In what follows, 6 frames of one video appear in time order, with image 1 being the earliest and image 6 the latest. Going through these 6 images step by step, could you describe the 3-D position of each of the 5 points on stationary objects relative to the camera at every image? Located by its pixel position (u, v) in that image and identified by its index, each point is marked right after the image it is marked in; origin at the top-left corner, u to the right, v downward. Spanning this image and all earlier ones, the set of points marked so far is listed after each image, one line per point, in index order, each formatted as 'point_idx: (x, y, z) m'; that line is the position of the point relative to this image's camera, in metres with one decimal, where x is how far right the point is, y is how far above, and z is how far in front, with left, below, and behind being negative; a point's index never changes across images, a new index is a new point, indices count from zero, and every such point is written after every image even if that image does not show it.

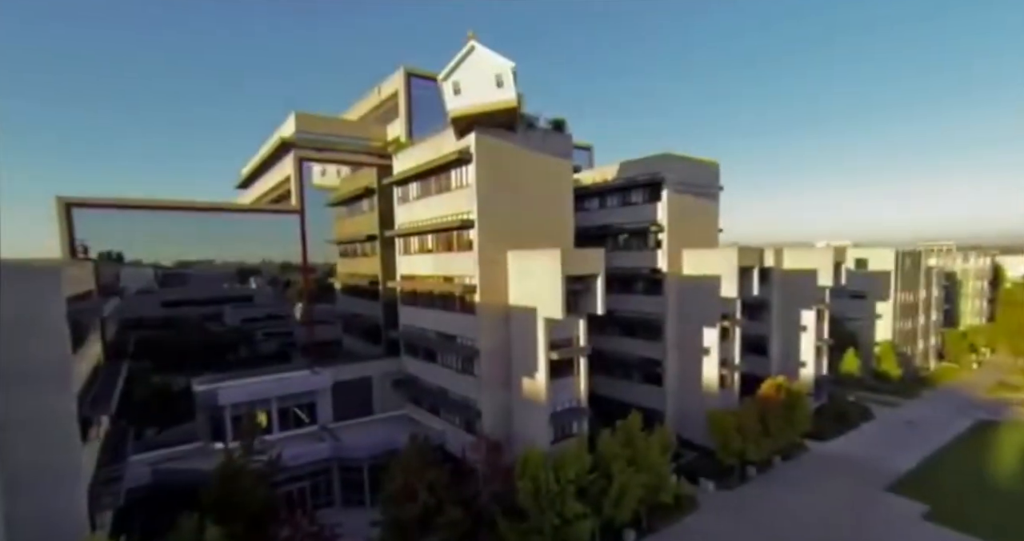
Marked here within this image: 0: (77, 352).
0: (-14.6, -2.7, +15.9) m
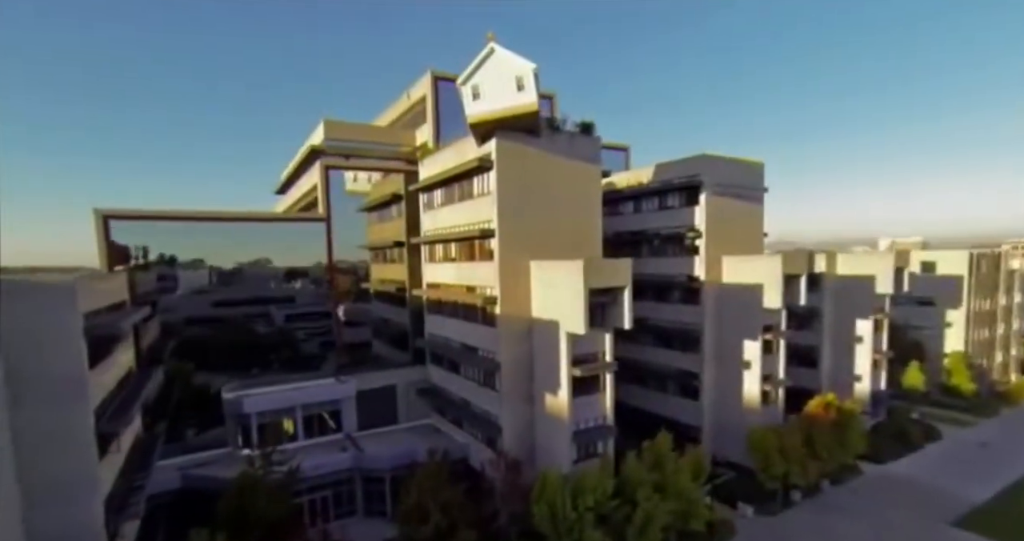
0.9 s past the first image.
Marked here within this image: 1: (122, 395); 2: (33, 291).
0: (-14.2, -3.2, +16.3) m
1: (-15.7, -4.9, +19.0) m
2: (-13.7, -0.6, +13.6) m
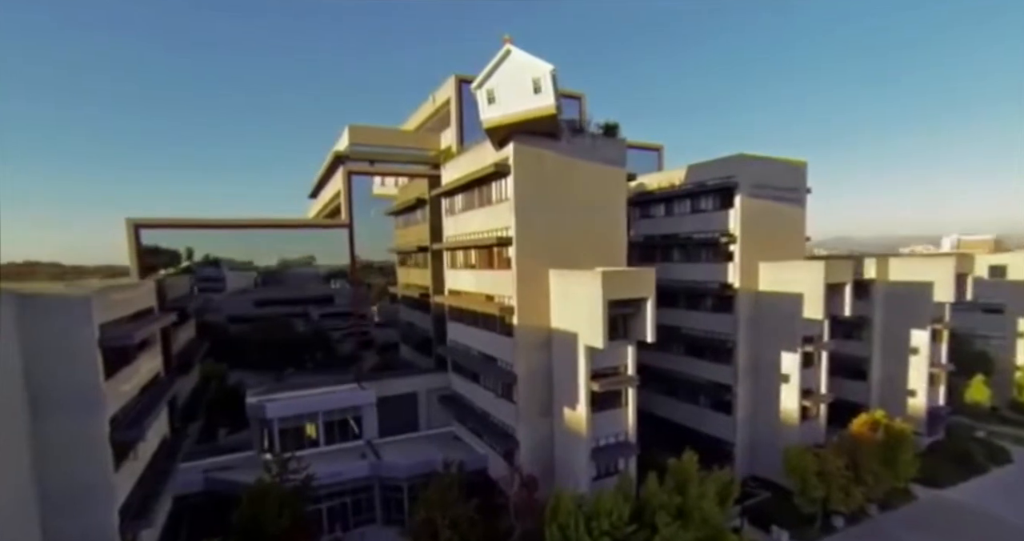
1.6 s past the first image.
0: (-13.8, -3.6, +16.7) m
1: (-15.2, -5.3, +19.5) m
2: (-13.6, -1.0, +14.0) m
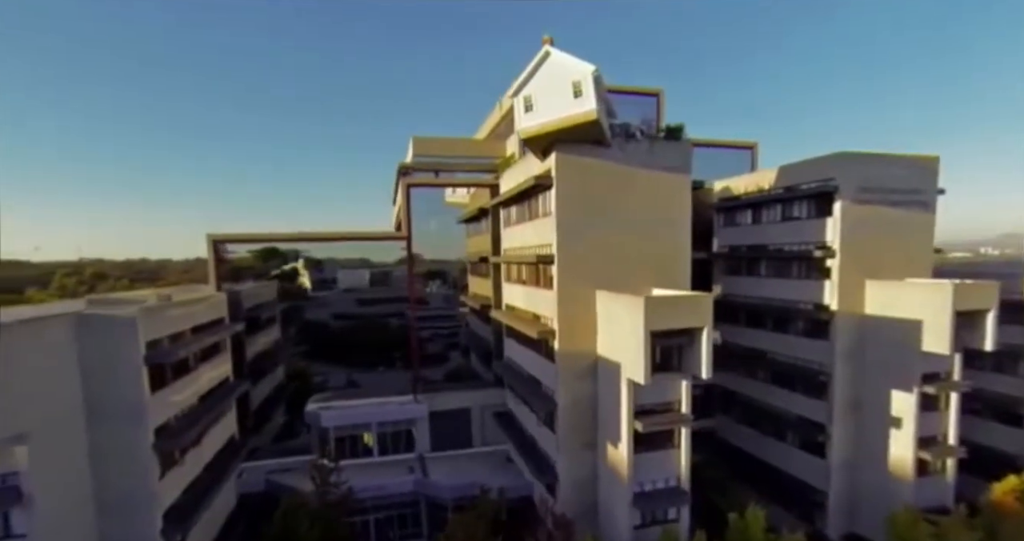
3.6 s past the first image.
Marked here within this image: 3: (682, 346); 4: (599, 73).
0: (-12.9, -4.3, +18.0) m
1: (-13.7, -6.0, +21.0) m
2: (-13.2, -1.7, +15.3) m
3: (+6.6, -3.0, +18.5) m
4: (+3.4, +7.8, +18.7) m
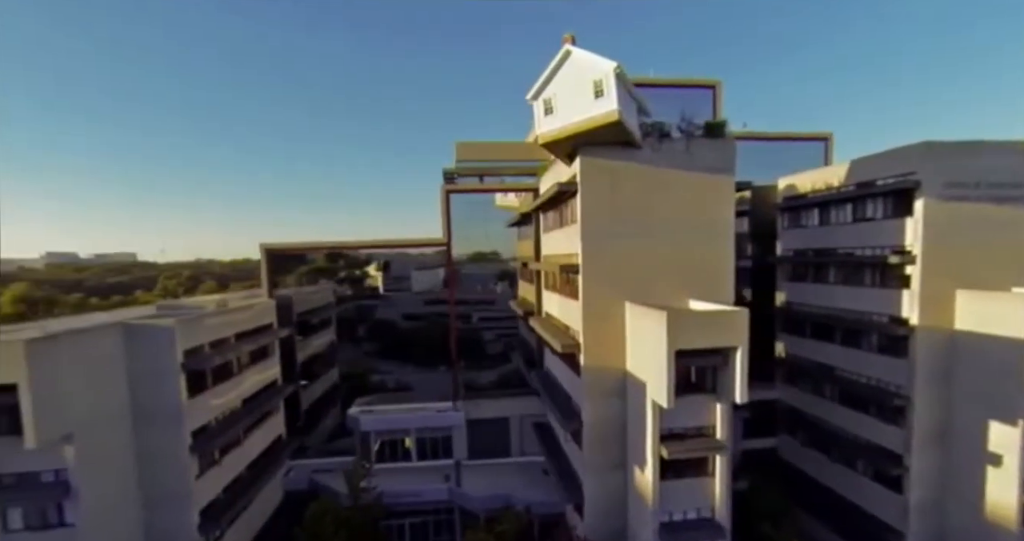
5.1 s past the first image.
0: (-12.2, -4.8, +19.3) m
1: (-12.5, -6.5, +22.4) m
2: (-12.8, -2.2, +16.7) m
3: (+7.2, -3.4, +16.8) m
4: (+4.1, +7.4, +17.5) m
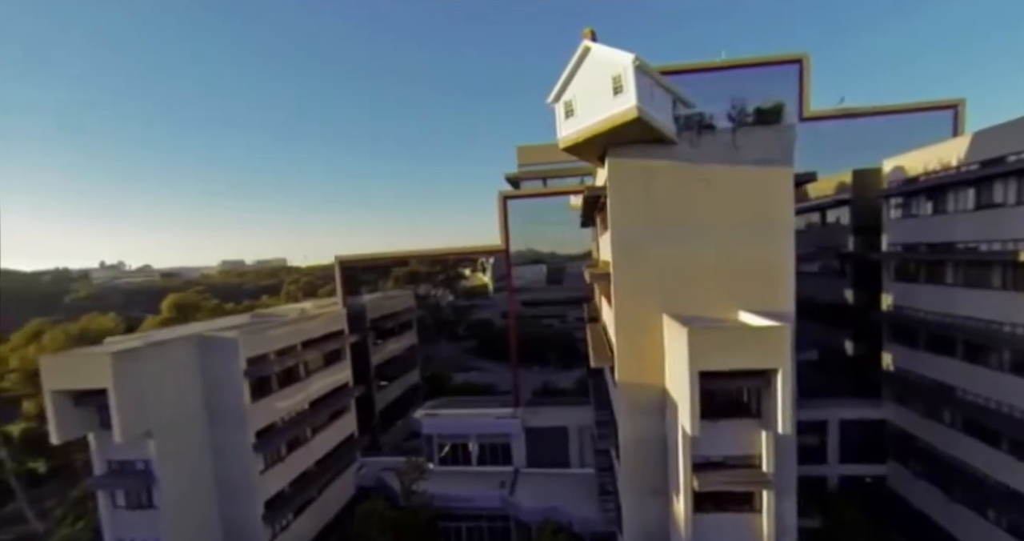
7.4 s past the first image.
0: (-10.6, -5.5, +21.6) m
1: (-10.2, -7.2, +24.6) m
2: (-11.9, -3.0, +19.1) m
3: (+7.7, -3.7, +14.7) m
4: (+4.5, +7.0, +16.0) m
